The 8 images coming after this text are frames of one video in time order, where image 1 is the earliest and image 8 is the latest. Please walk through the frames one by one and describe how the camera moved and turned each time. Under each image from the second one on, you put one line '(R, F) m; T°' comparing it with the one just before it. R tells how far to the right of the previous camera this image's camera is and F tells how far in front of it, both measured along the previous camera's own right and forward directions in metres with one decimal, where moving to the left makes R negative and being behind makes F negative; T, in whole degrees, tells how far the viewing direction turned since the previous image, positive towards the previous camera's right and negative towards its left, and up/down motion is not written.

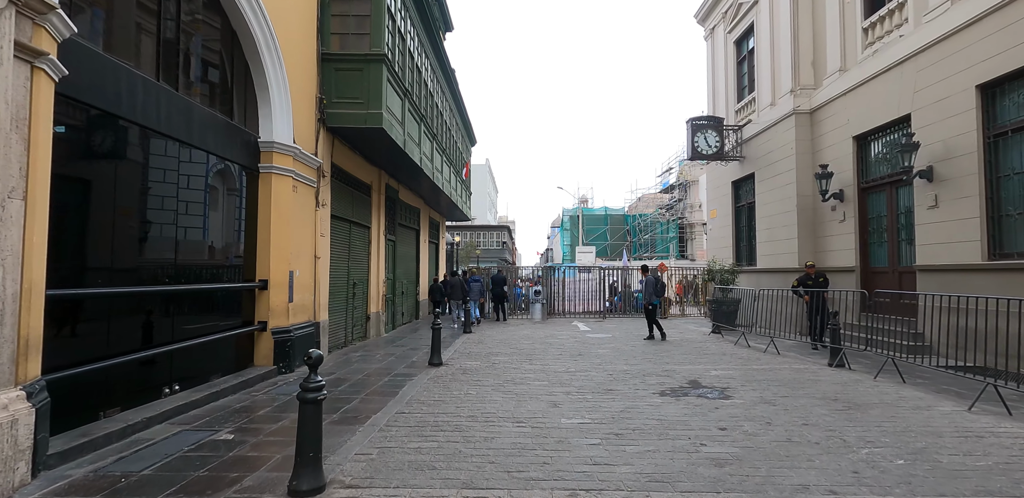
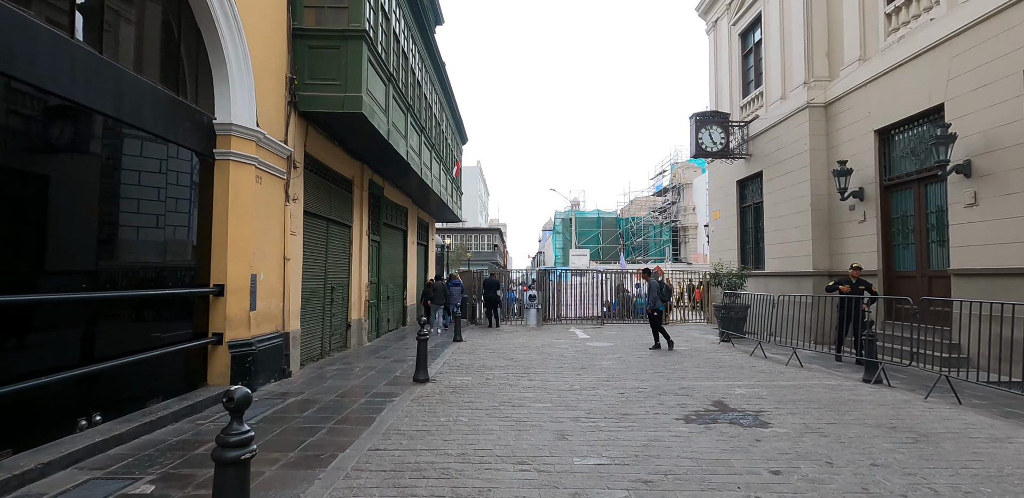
(-0.1, +1.0) m; +1°
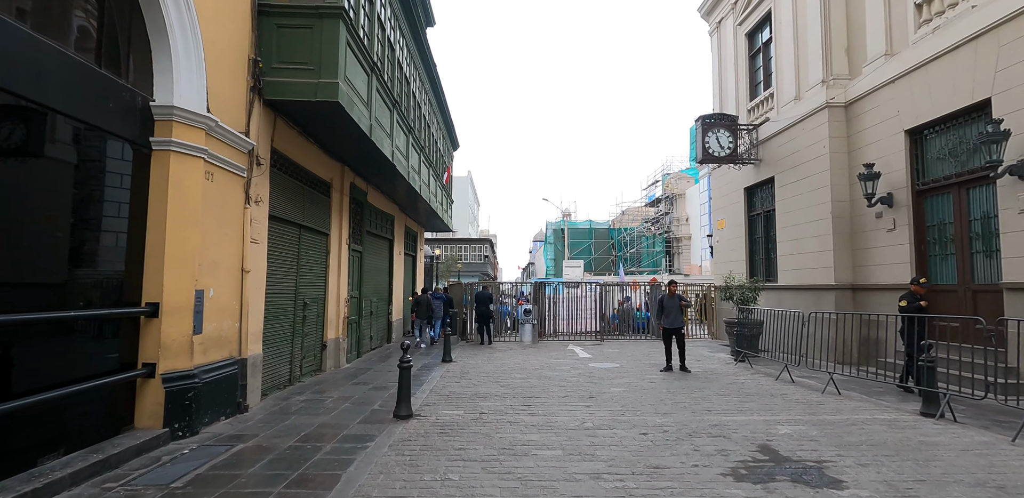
(-0.1, +1.1) m; +1°
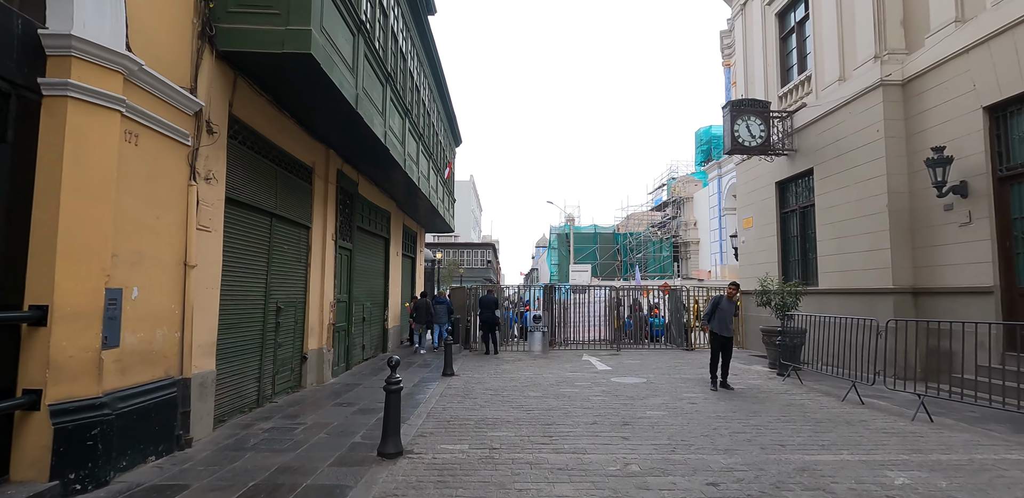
(-0.2, +1.4) m; 0°
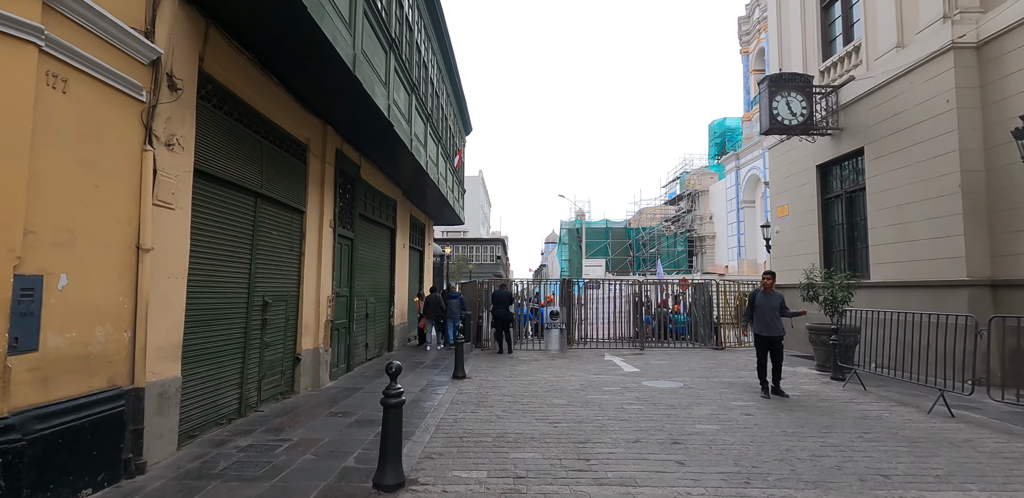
(-0.2, +1.0) m; -1°
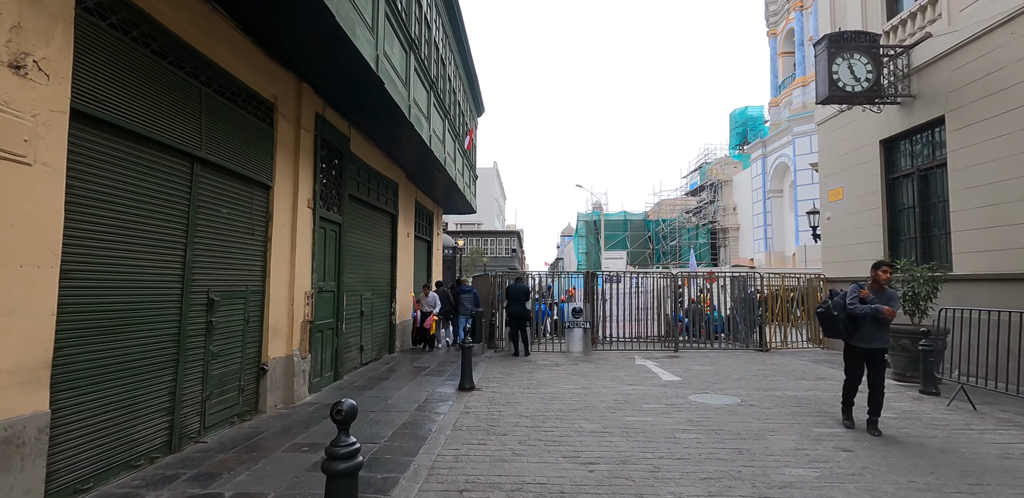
(0.0, +1.5) m; -2°
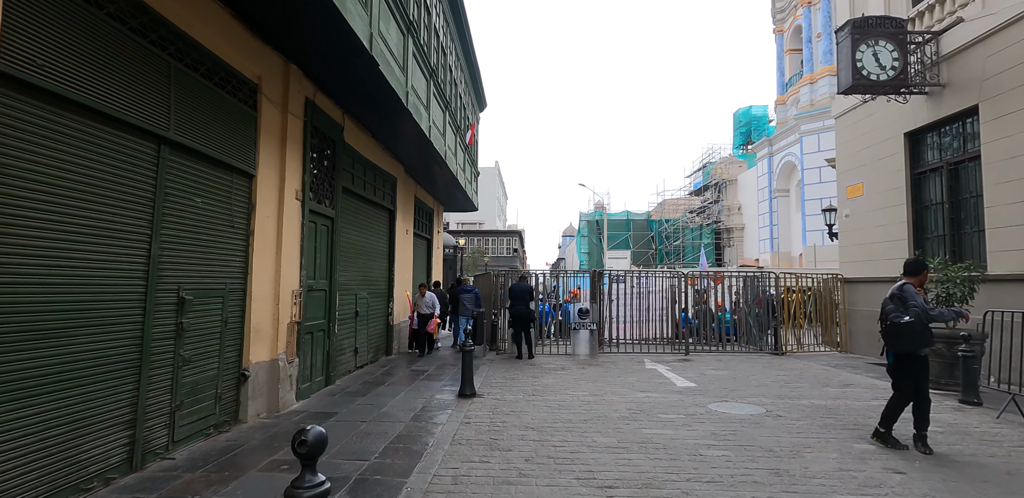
(0.0, +0.5) m; 0°
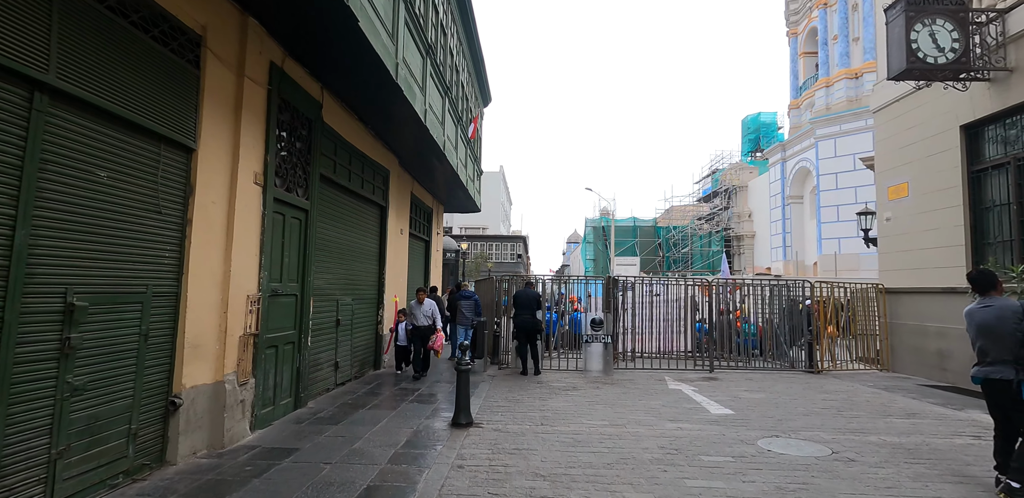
(0.0, +1.2) m; -1°
